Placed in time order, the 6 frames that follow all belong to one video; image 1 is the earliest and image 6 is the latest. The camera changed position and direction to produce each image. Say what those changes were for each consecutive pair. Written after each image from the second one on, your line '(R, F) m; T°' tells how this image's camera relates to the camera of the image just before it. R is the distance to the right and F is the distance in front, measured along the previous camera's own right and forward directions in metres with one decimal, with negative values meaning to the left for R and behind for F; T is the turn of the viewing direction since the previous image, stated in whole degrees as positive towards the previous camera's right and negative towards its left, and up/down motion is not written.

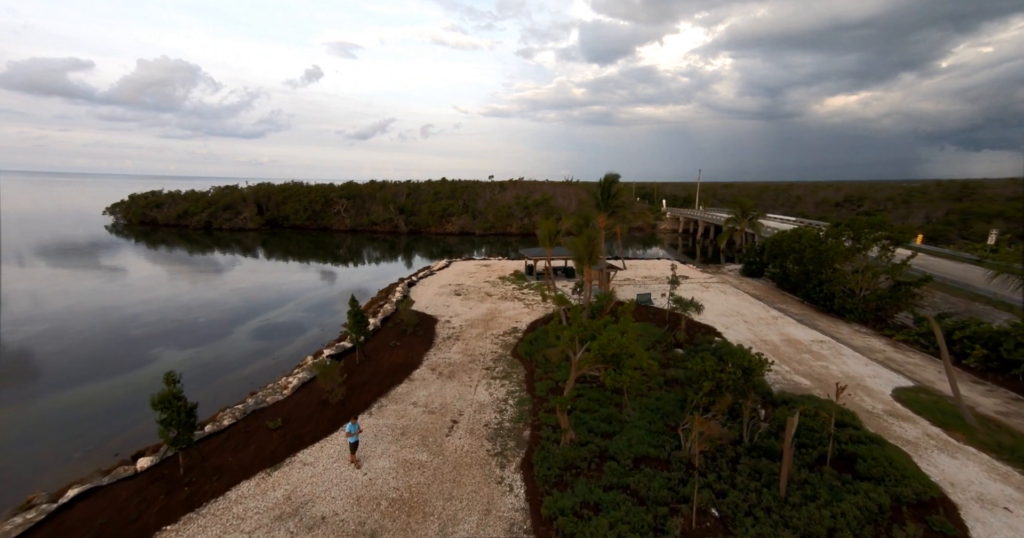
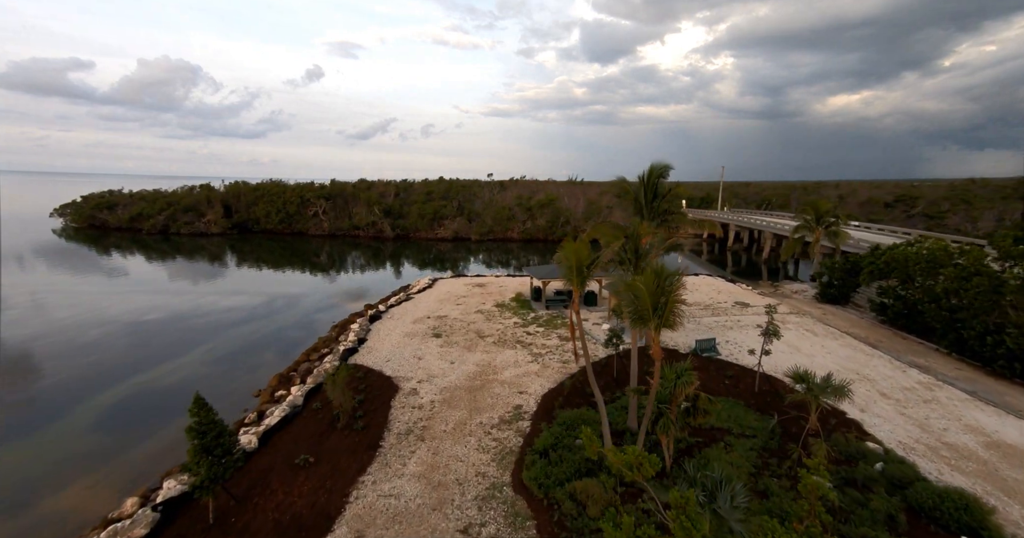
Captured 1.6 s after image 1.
(0.0, +6.0) m; 0°
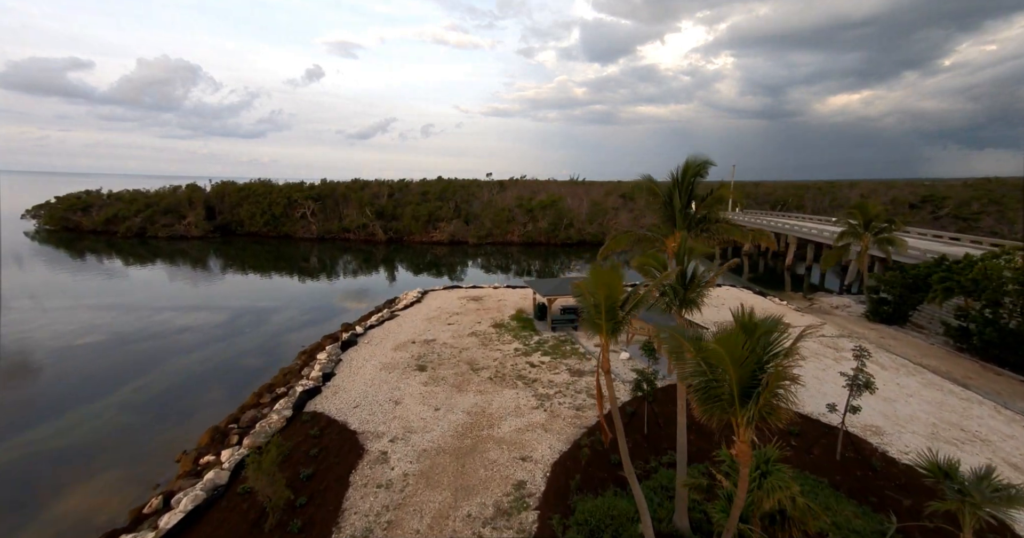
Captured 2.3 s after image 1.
(0.0, +2.6) m; 0°
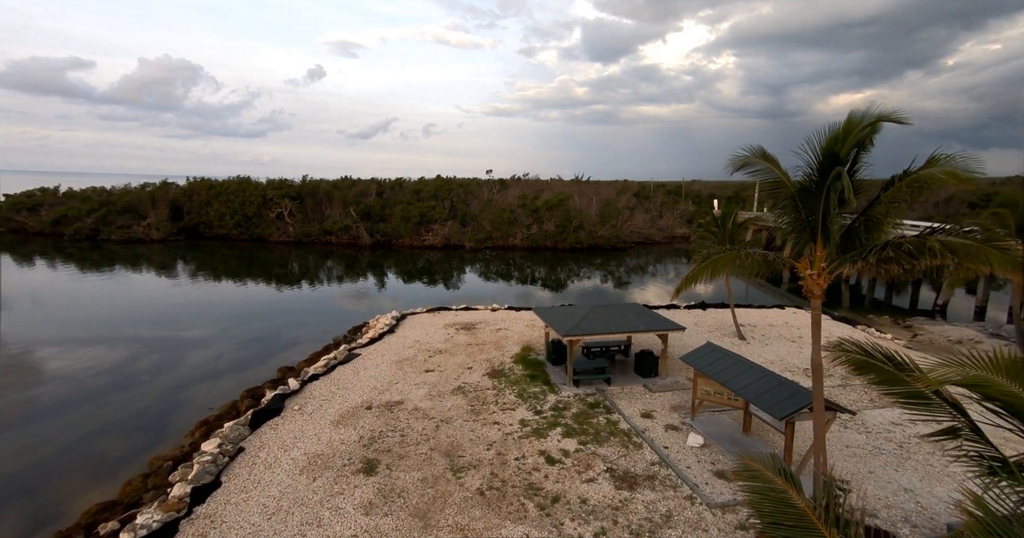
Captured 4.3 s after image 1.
(-0.1, +4.8) m; 0°
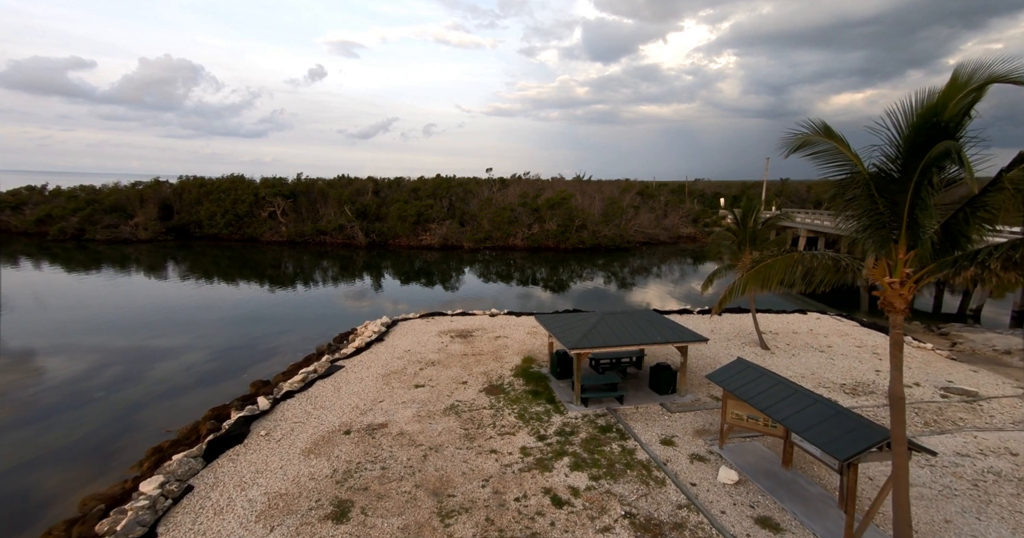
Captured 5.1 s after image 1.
(0.0, +1.2) m; 0°
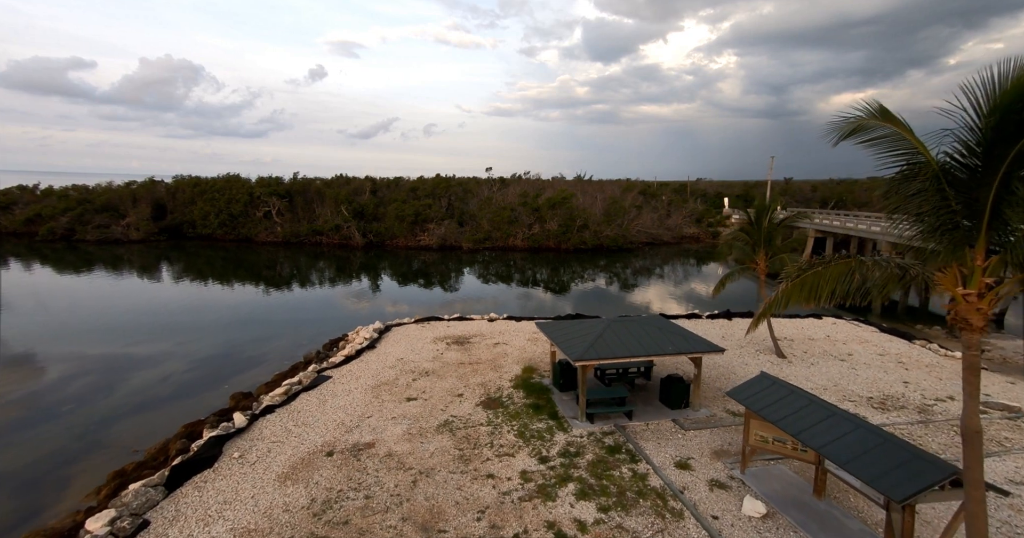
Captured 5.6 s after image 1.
(0.0, +0.8) m; 0°
